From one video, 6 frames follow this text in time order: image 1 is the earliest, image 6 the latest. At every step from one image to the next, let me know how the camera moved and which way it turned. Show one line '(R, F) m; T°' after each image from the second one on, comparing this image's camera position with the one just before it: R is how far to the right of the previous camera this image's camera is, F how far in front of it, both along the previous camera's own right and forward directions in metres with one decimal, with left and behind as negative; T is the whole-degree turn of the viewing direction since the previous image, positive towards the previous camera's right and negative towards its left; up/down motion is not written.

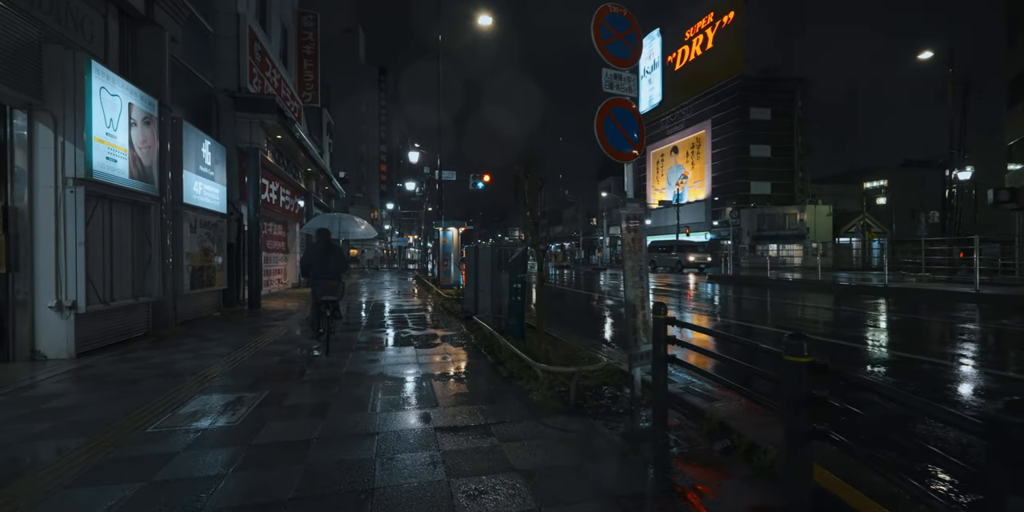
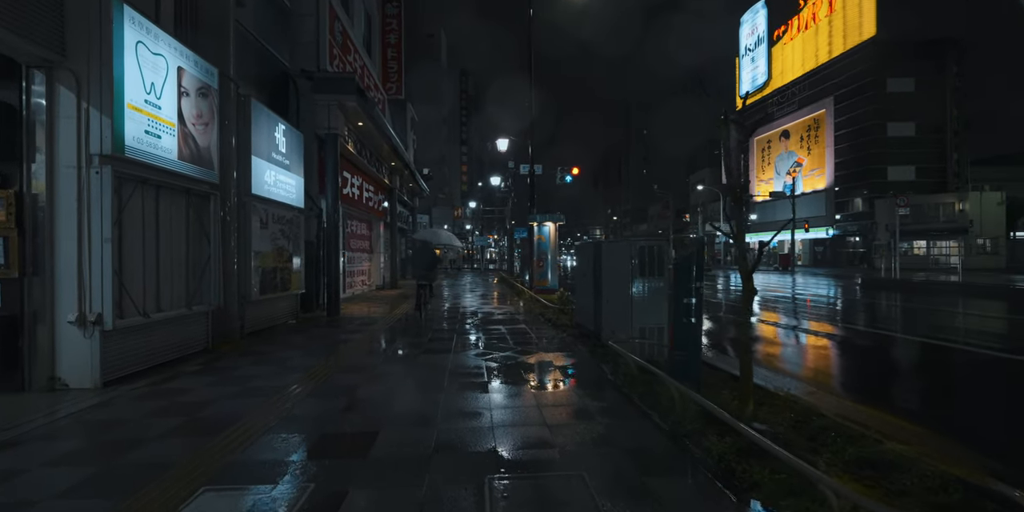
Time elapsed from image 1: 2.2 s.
(-1.2, +2.9) m; -10°
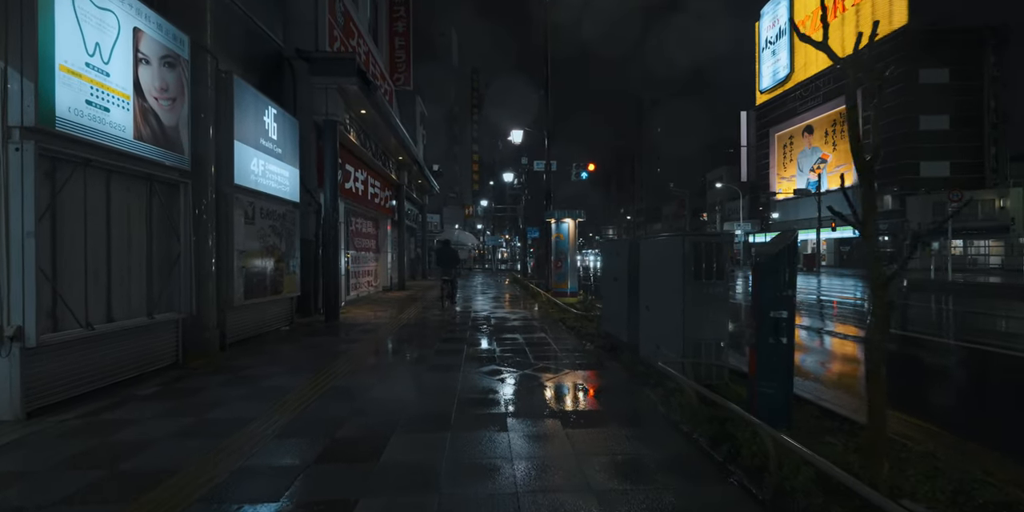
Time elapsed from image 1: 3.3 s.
(-0.2, +1.4) m; -1°
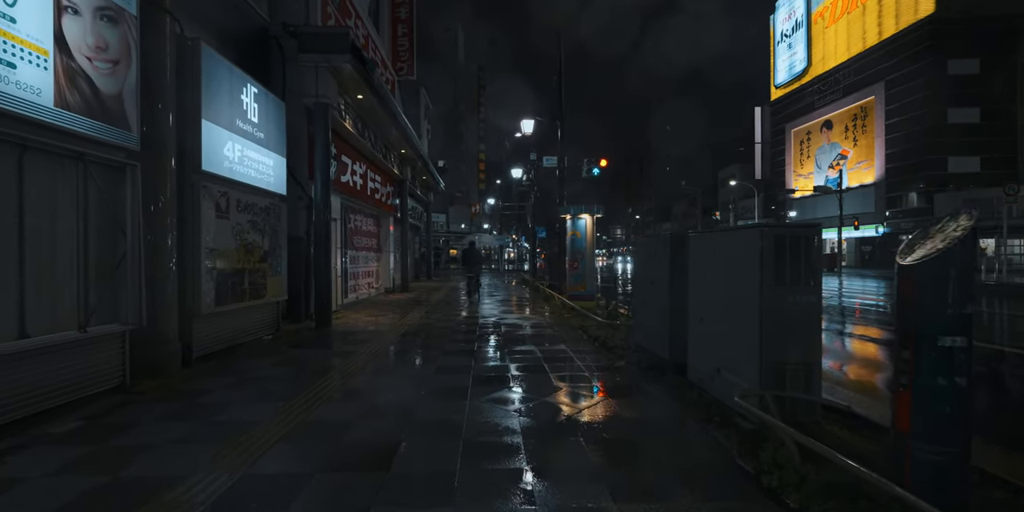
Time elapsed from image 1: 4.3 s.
(-0.2, +1.4) m; -1°
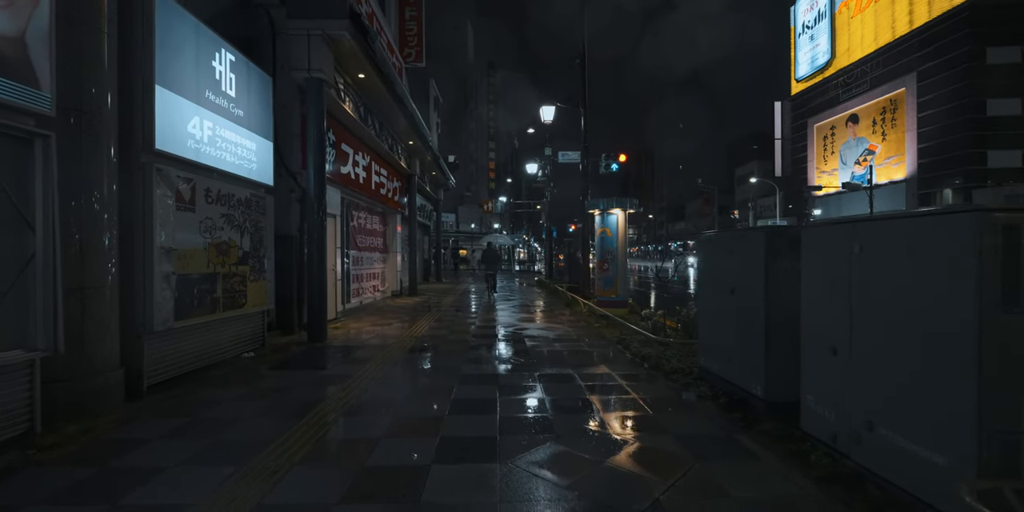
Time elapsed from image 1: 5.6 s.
(-0.4, +1.7) m; -1°
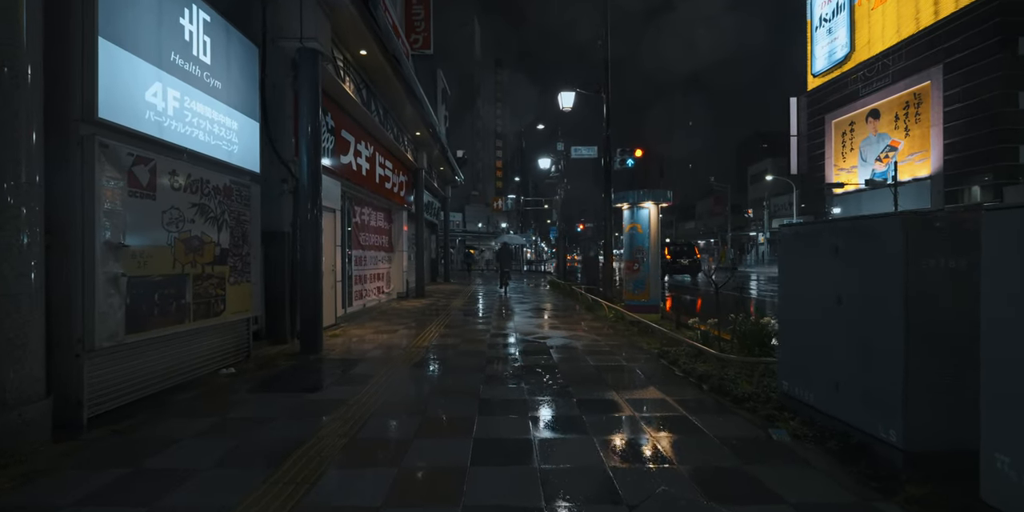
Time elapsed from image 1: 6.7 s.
(-0.3, +1.3) m; -1°
